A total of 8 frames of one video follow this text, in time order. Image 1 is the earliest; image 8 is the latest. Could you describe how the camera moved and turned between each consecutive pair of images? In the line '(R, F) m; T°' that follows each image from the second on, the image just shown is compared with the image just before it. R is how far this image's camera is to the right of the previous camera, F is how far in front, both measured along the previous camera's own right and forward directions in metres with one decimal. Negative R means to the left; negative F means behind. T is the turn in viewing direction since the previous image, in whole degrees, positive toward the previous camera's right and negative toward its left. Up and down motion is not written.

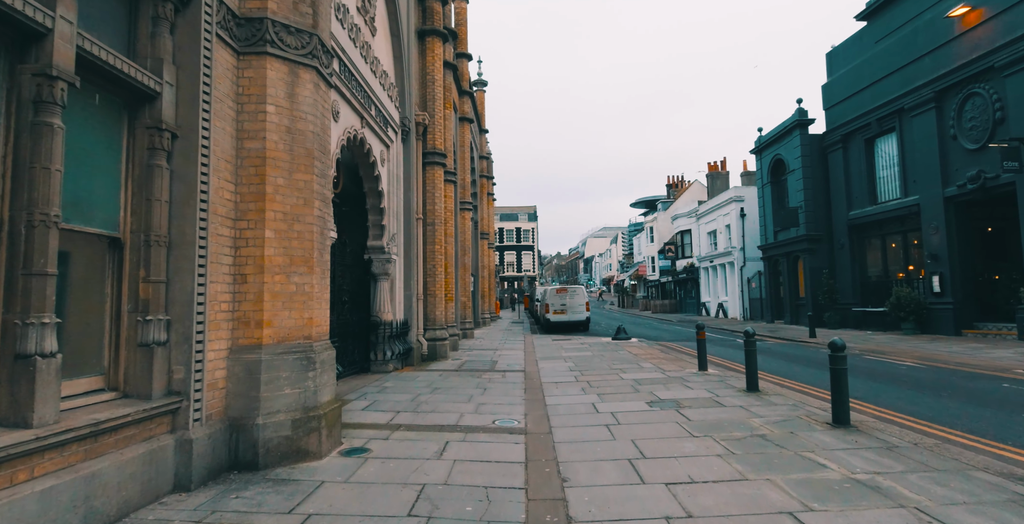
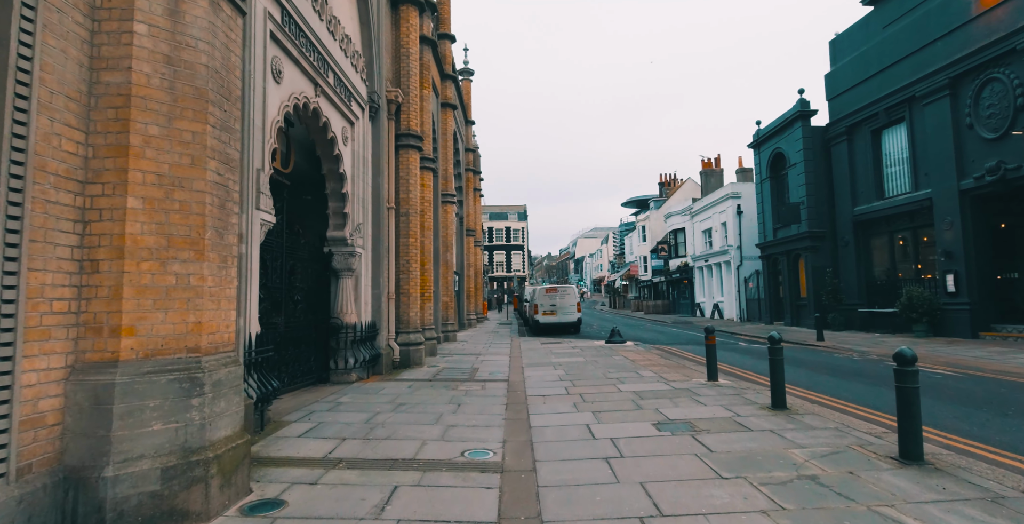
(+0.2, +1.5) m; +1°
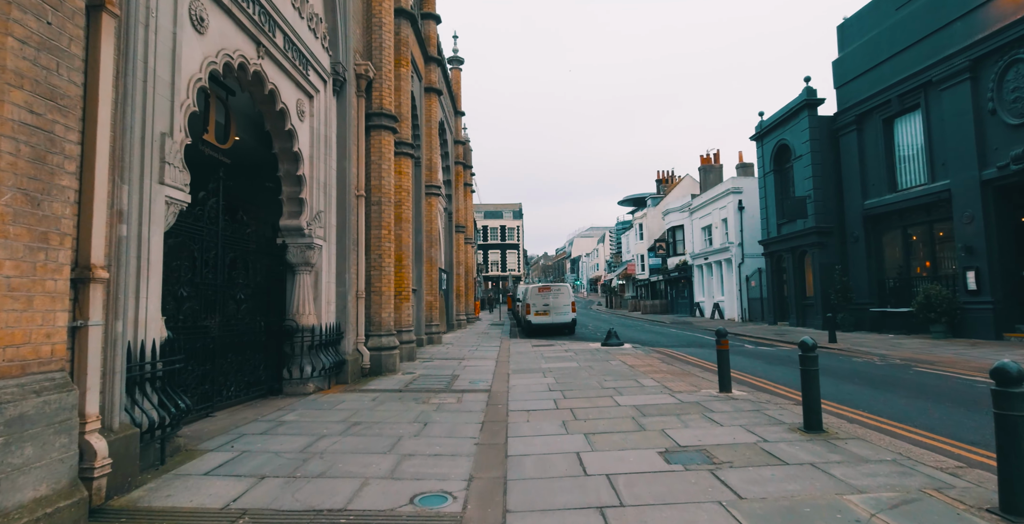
(+0.3, +1.3) m; 0°
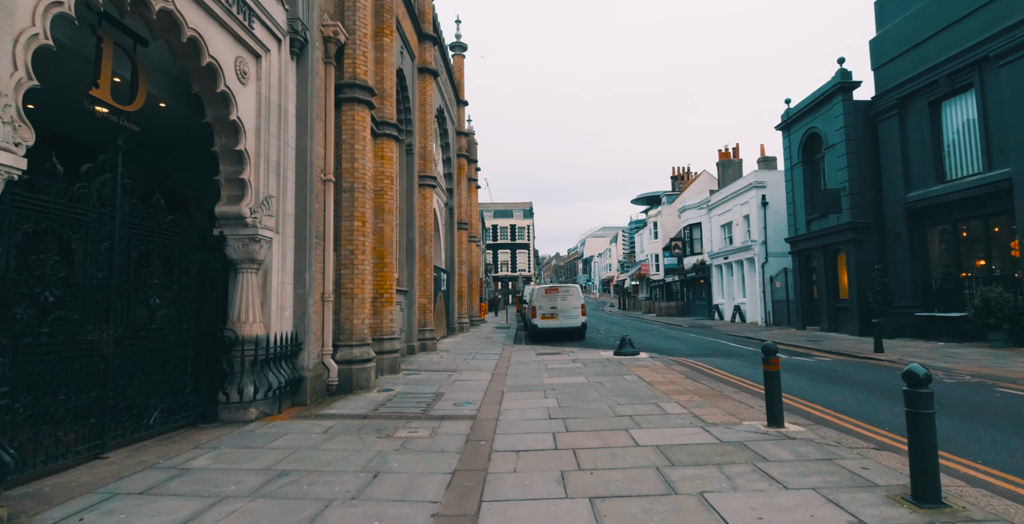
(+0.3, +1.8) m; -1°
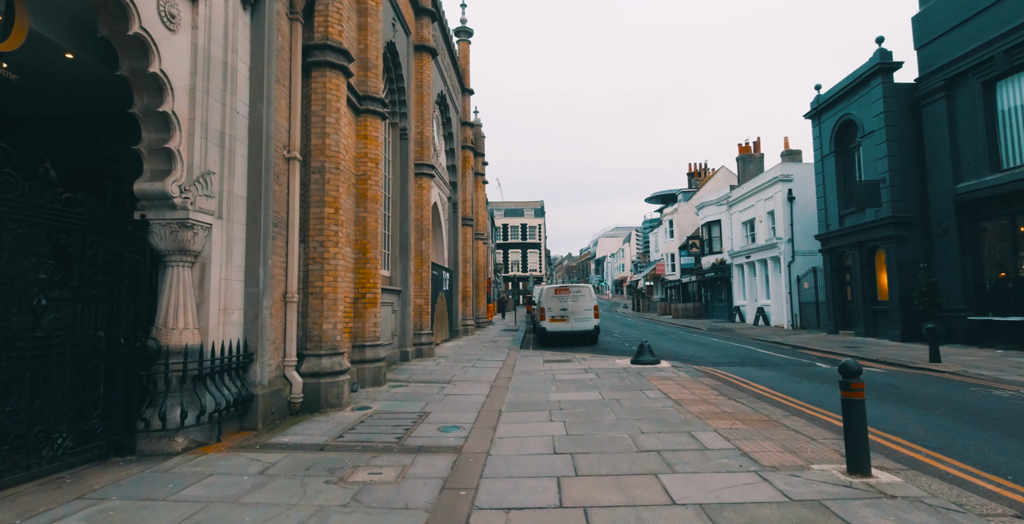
(+0.2, +1.5) m; -1°
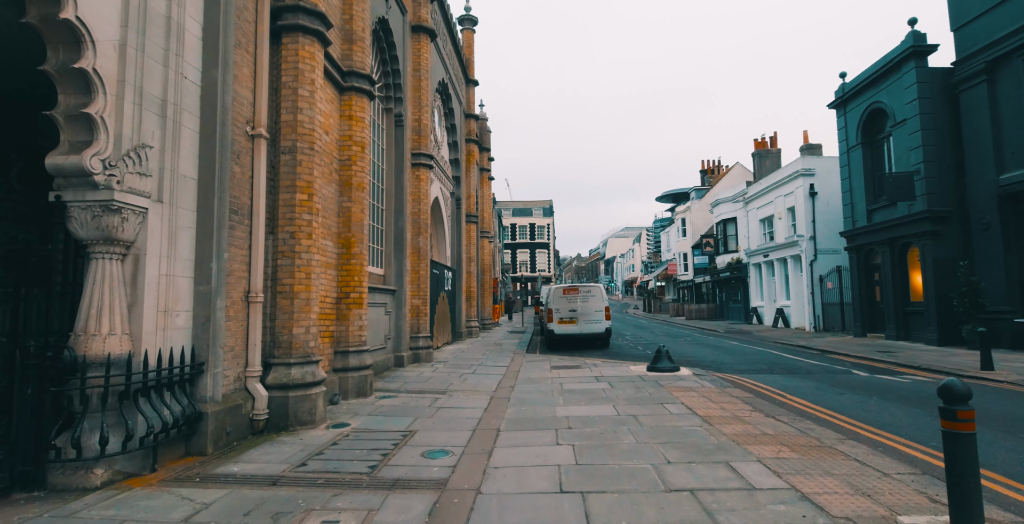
(+0.1, +1.1) m; -1°
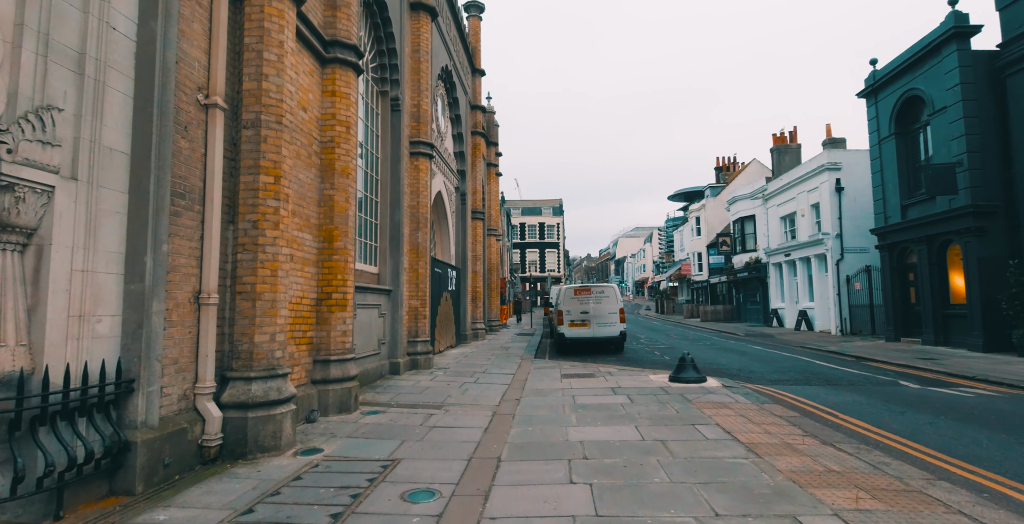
(+0.1, +1.1) m; -1°
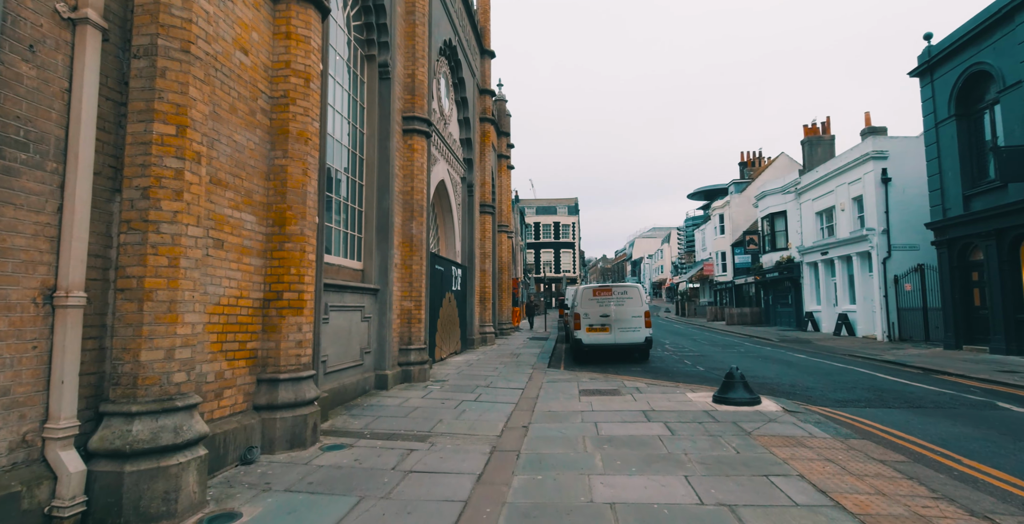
(+0.1, +1.8) m; -2°
